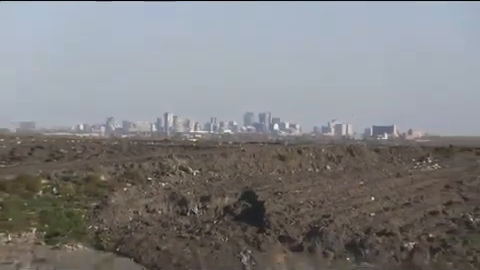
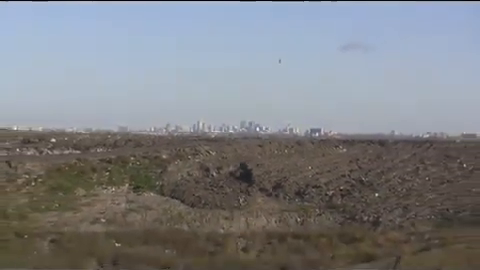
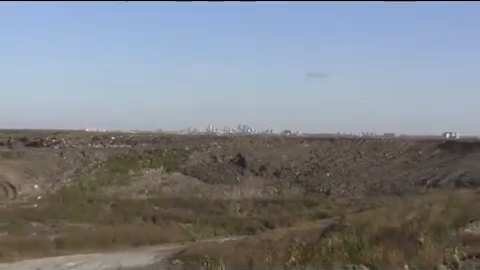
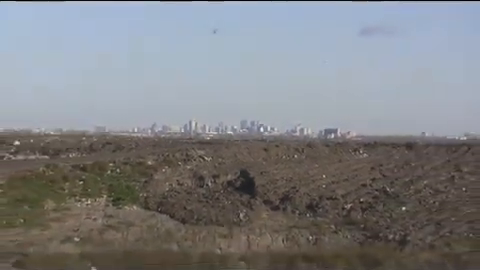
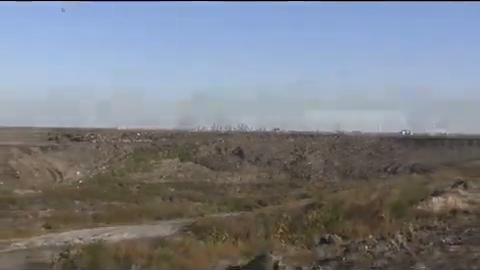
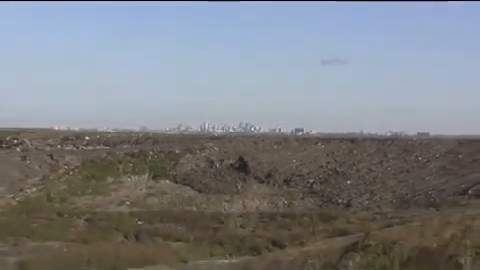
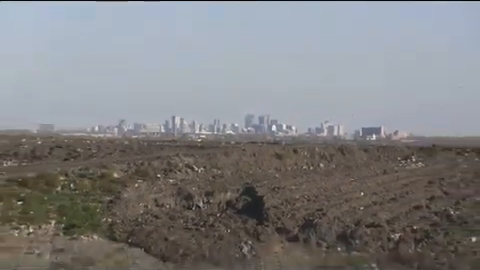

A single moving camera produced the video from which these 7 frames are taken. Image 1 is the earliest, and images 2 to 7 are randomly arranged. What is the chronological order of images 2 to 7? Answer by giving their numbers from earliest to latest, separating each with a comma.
7, 4, 2, 6, 3, 5
